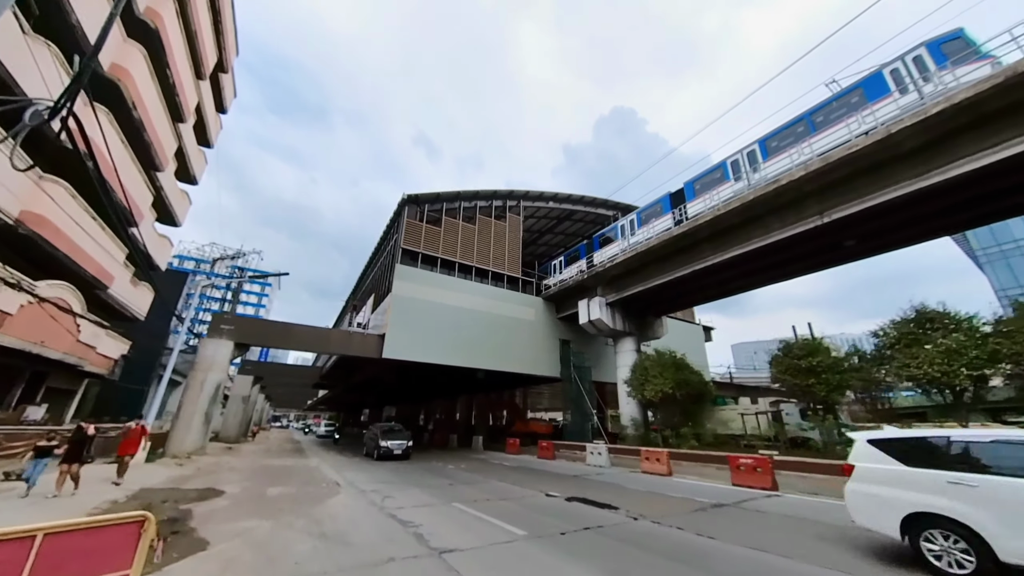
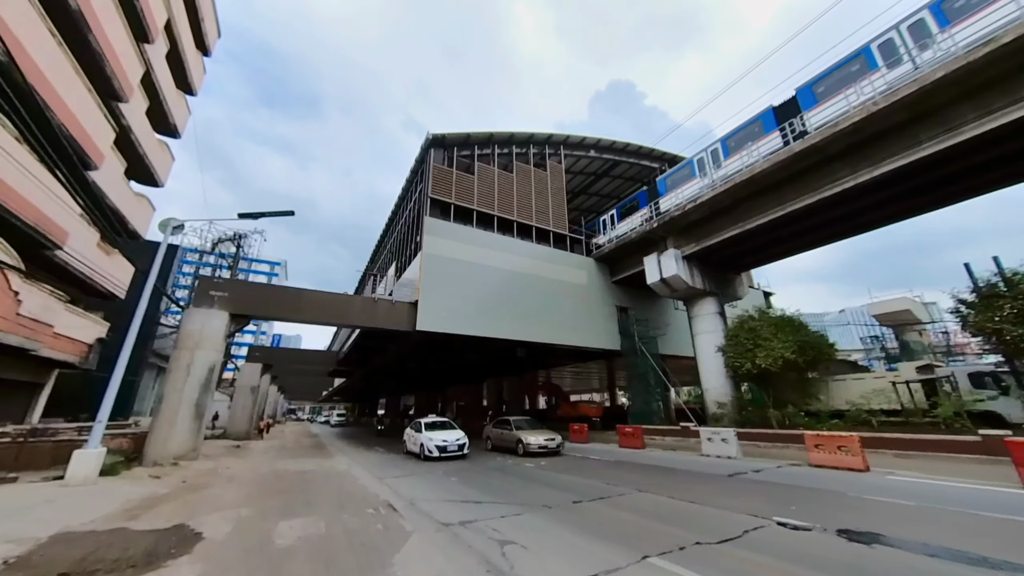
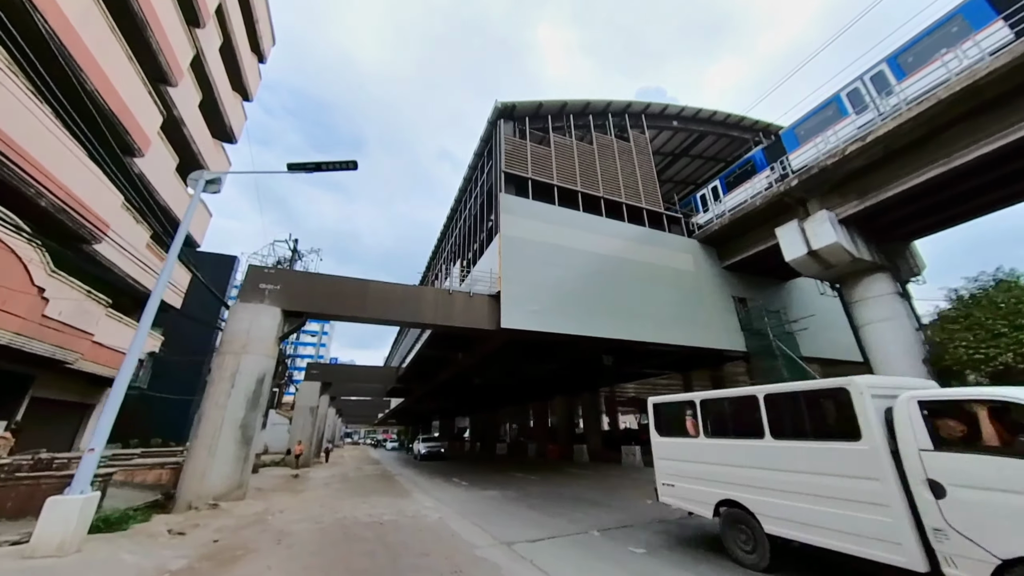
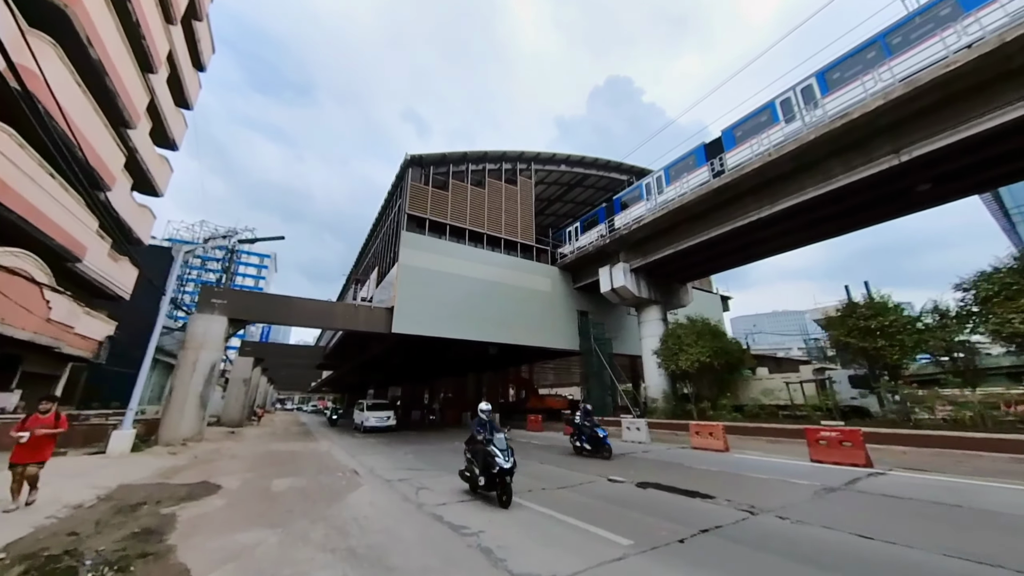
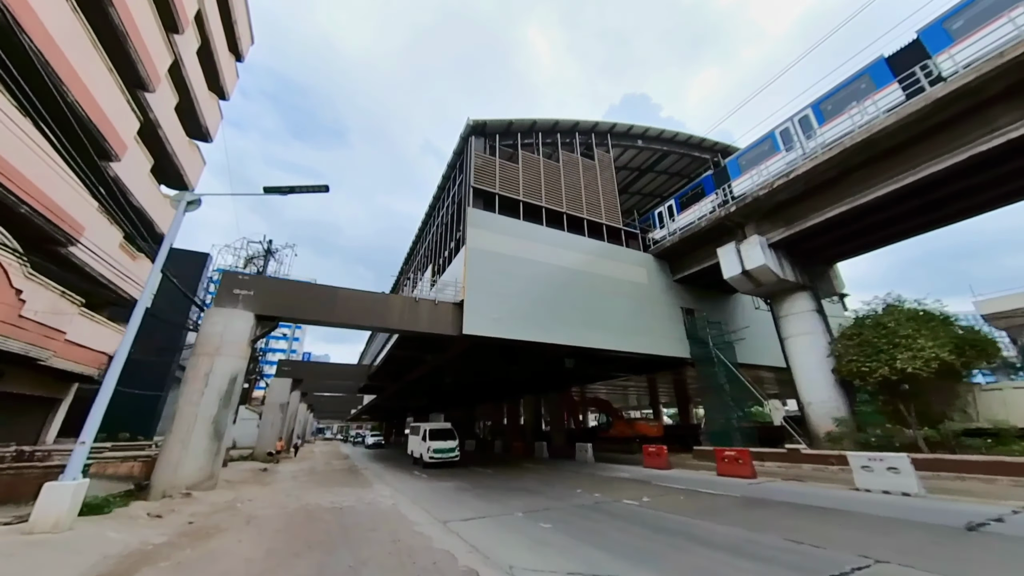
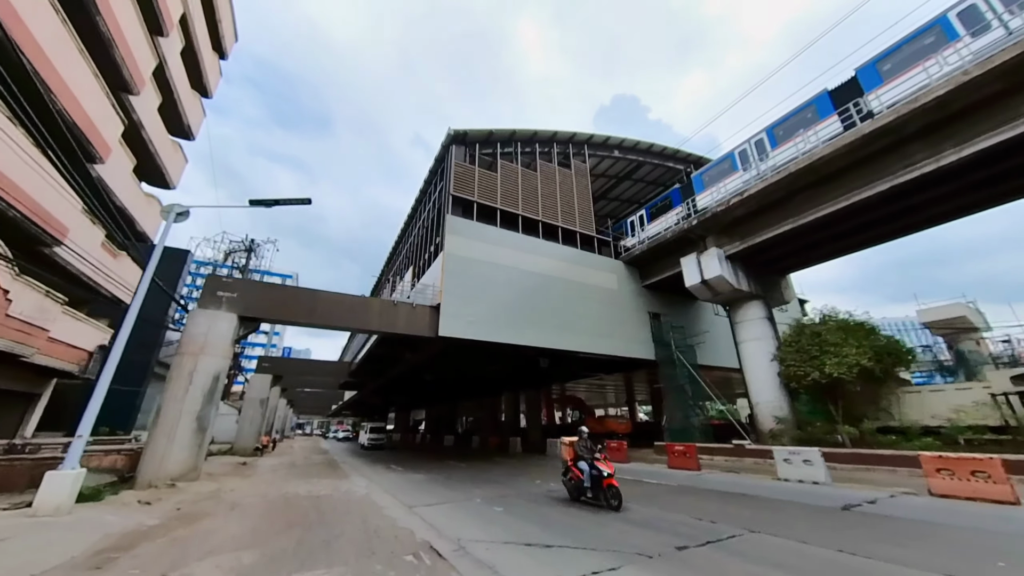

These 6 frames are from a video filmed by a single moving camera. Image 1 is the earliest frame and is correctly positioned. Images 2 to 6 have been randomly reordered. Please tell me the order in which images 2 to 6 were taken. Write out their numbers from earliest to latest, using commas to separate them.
4, 2, 6, 5, 3
